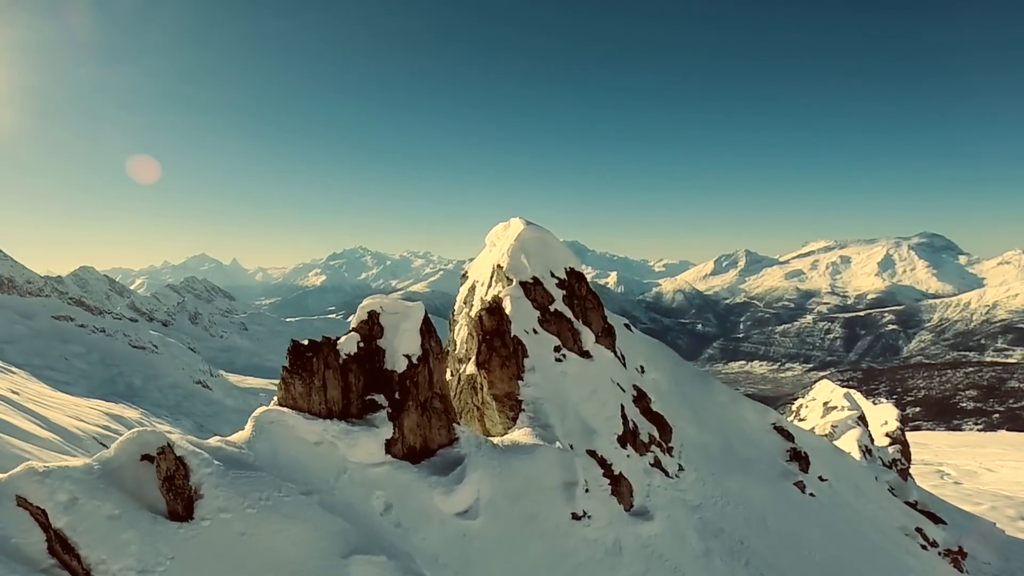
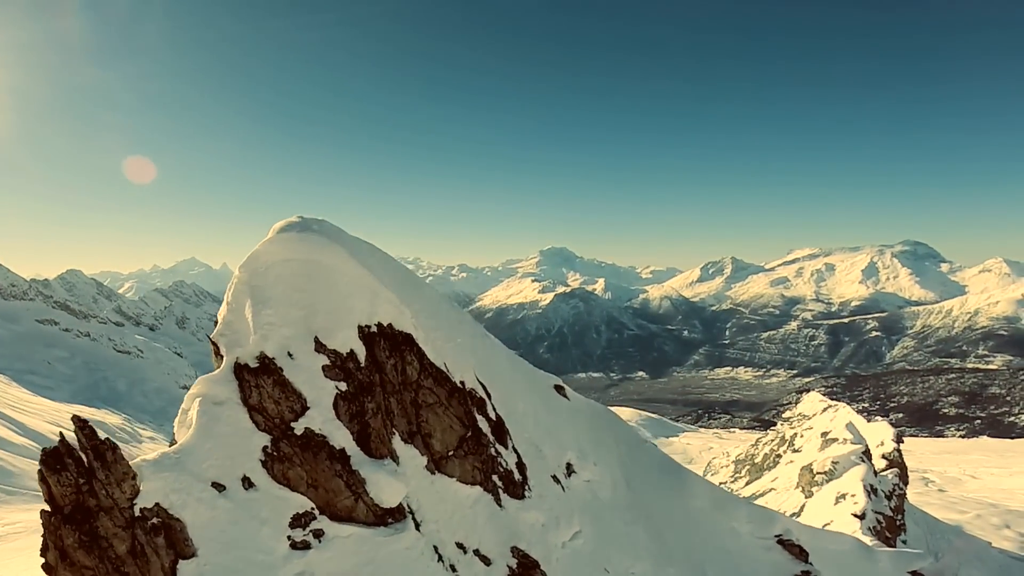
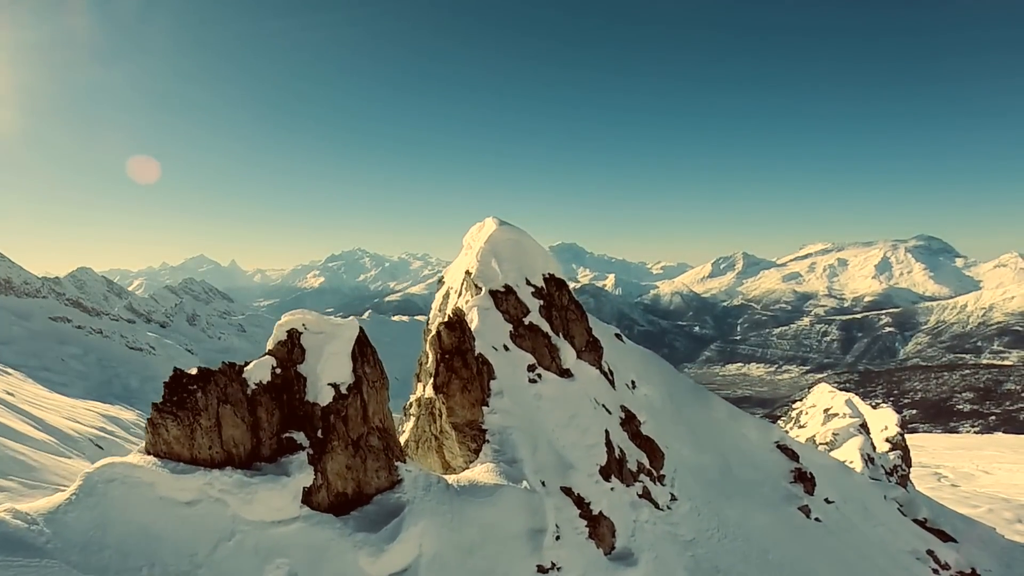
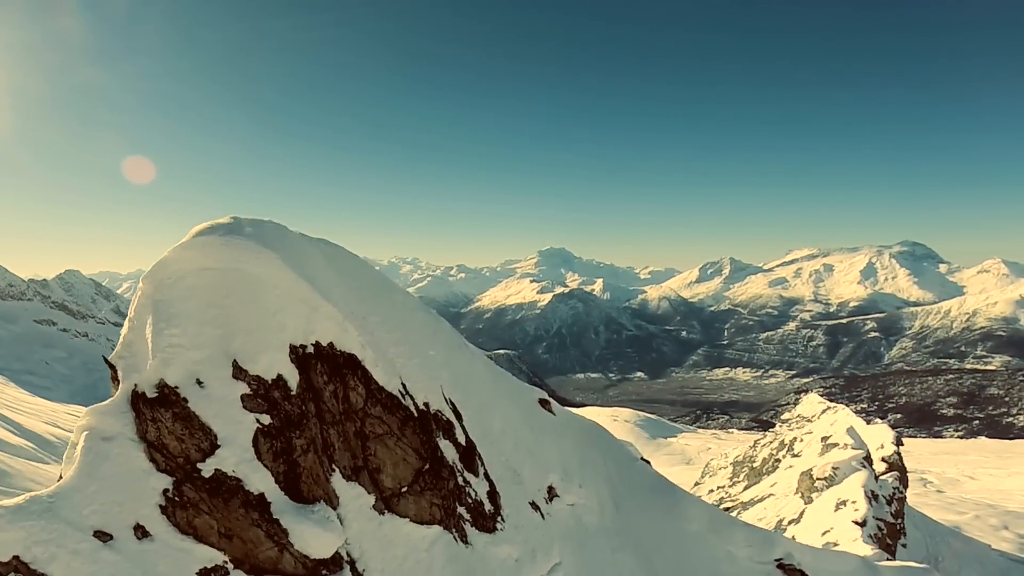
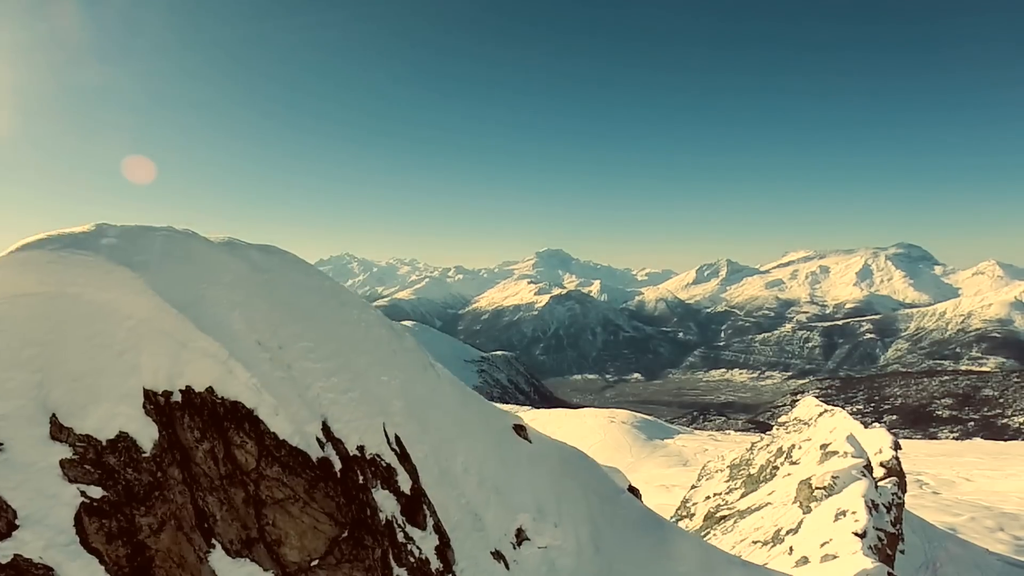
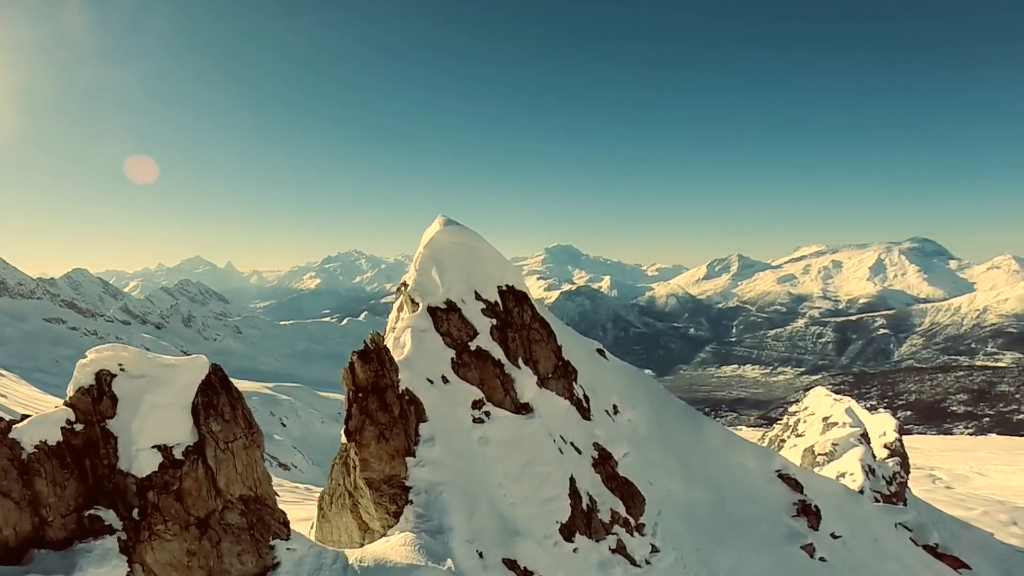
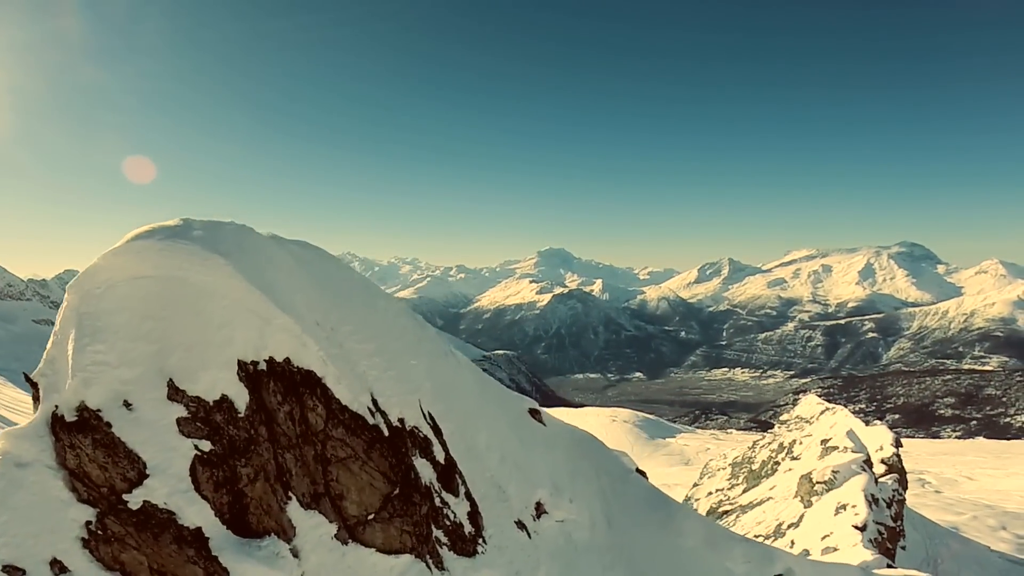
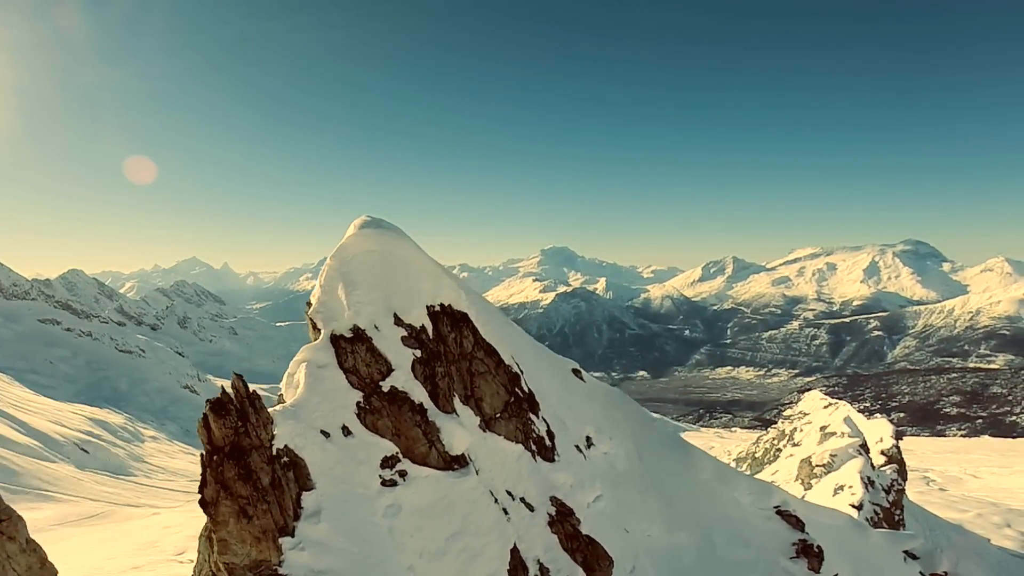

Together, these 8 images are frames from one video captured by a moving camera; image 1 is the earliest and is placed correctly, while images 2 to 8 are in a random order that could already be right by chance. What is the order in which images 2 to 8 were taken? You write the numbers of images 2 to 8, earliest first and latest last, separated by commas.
3, 6, 8, 2, 4, 7, 5
